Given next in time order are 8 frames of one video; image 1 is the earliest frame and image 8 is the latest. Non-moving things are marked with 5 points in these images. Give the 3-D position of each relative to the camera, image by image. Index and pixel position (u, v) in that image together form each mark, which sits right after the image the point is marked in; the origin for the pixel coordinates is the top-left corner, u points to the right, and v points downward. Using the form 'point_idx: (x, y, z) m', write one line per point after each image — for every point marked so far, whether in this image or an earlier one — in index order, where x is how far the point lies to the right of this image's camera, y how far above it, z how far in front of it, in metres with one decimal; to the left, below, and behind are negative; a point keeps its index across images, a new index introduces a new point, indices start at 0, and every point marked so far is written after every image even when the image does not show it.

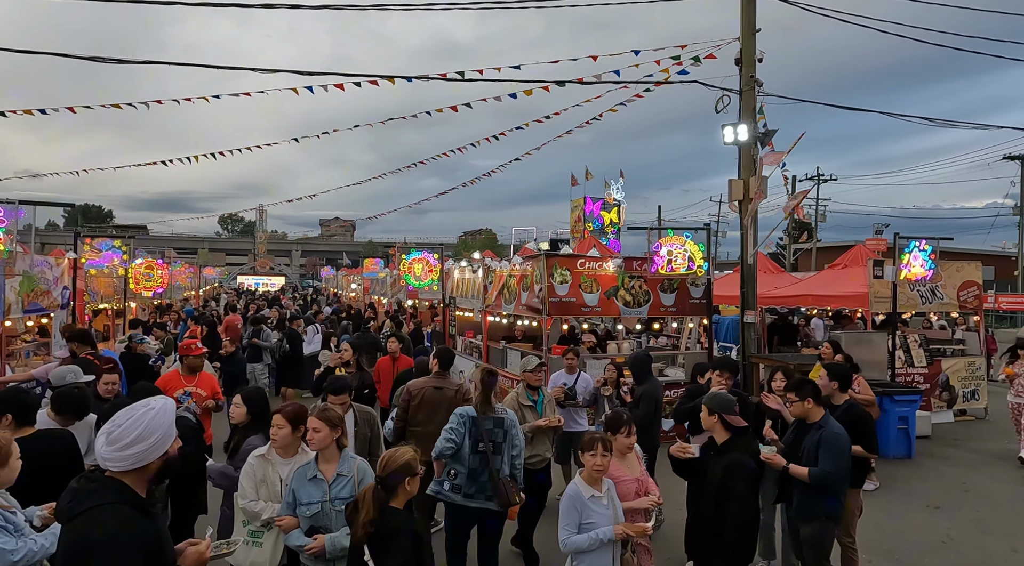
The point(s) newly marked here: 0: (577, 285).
0: (+0.9, 0.0, +10.1) m
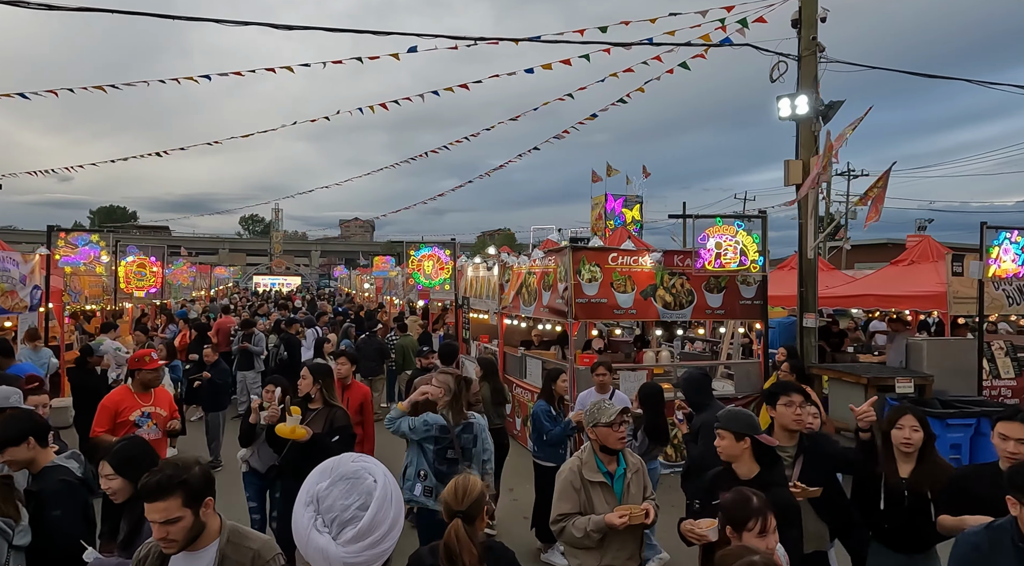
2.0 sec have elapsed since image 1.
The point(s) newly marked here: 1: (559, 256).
0: (+1.2, 0.0, +8.6) m
1: (+0.6, +0.3, +8.8) m
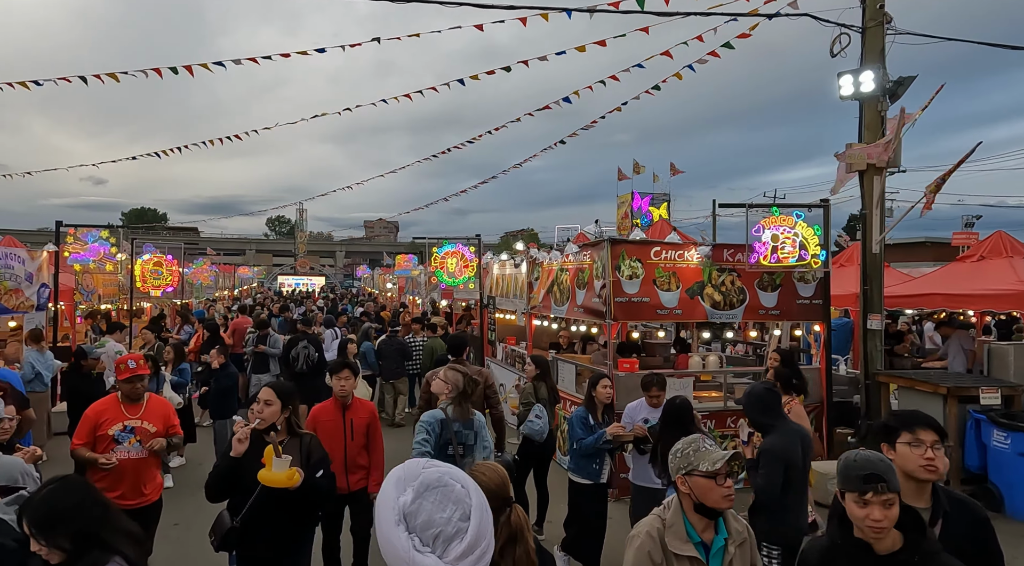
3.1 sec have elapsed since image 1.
0: (+1.5, 0.0, +7.7) m
1: (+1.0, +0.4, +8.0) m
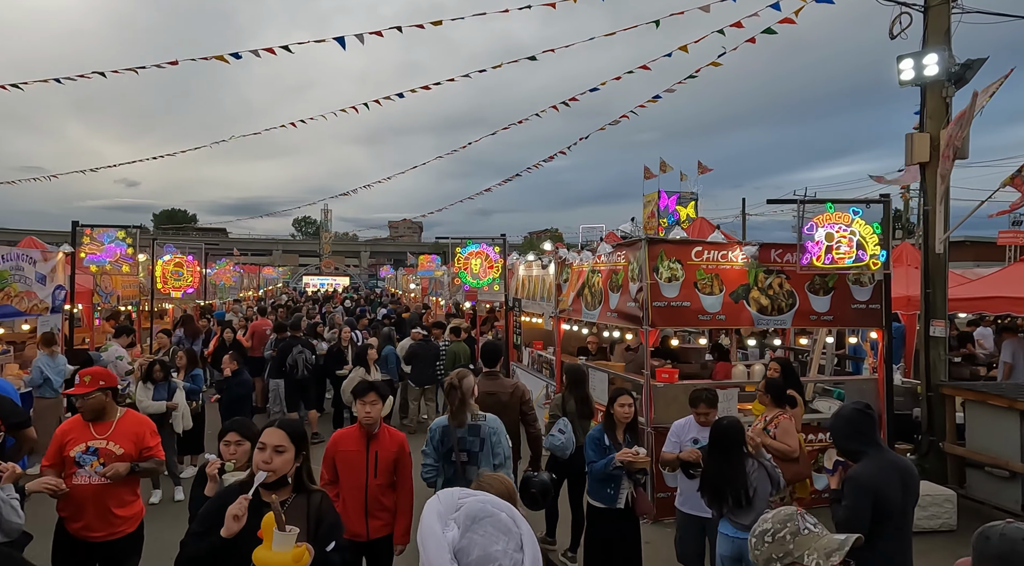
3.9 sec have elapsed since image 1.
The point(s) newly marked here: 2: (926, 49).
0: (+1.8, 0.0, +7.1) m
1: (+1.3, +0.3, +7.4) m
2: (+4.3, +2.4, +7.2) m
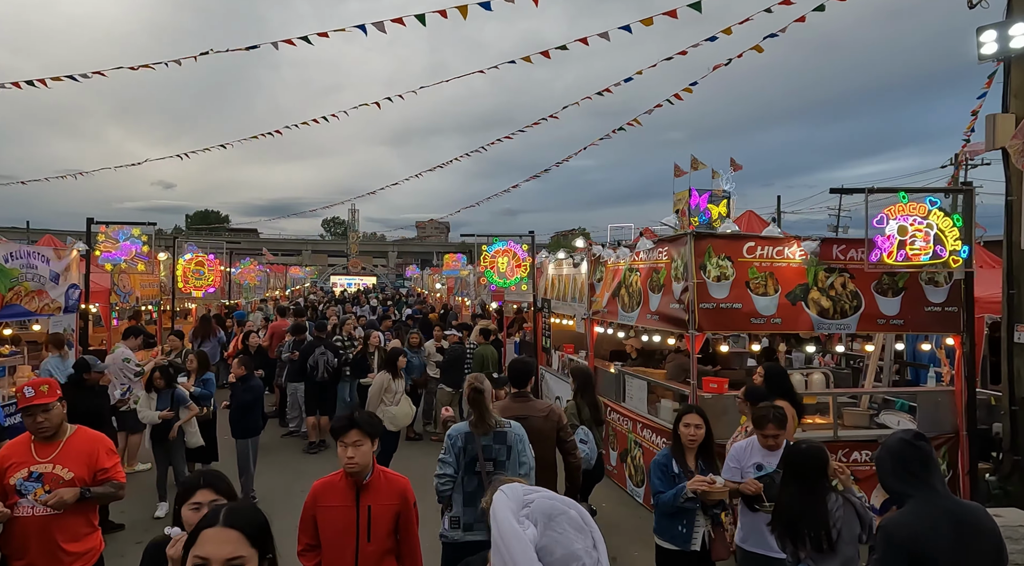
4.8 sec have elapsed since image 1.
0: (+2.1, 0.0, +6.4) m
1: (+1.6, +0.4, +6.7) m
2: (+4.5, +2.4, +6.4) m
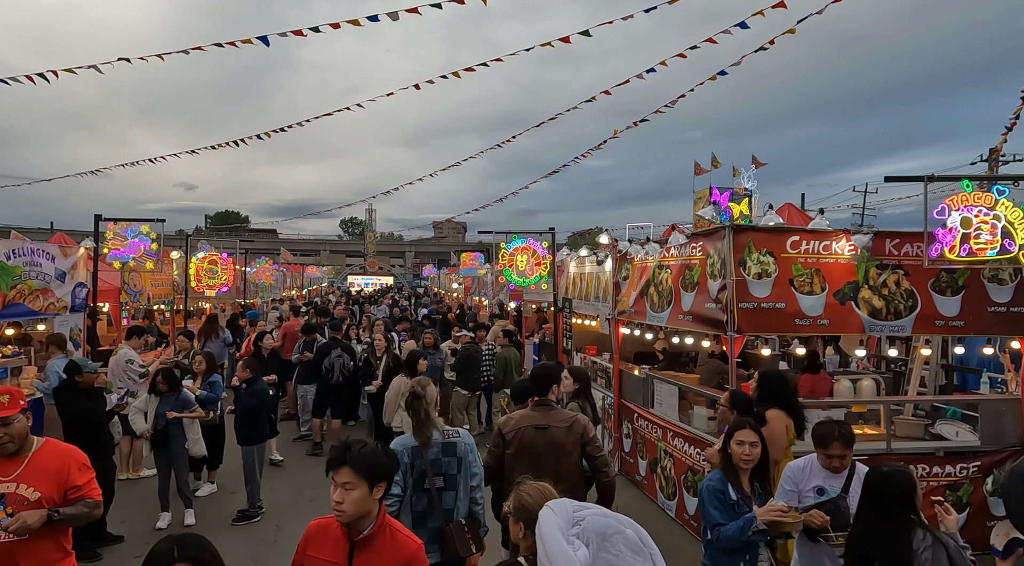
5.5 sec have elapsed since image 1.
0: (+2.3, 0.0, +5.9) m
1: (+1.8, +0.4, +6.2) m
2: (+4.7, +2.4, +5.8) m
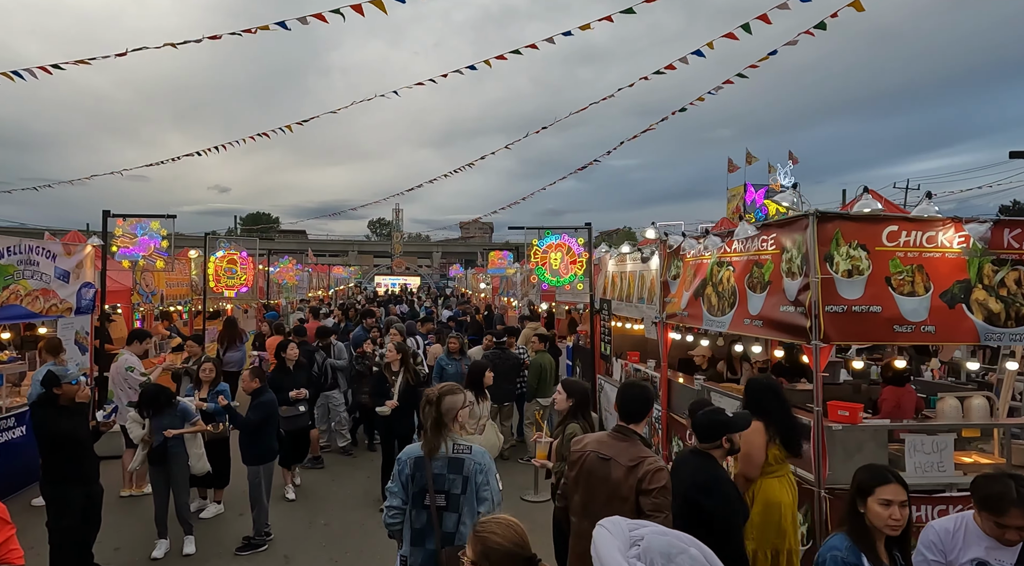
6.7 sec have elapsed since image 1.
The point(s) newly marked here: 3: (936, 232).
0: (+2.6, 0.0, +4.9) m
1: (+2.1, +0.4, +5.2) m
2: (+5.0, +2.4, +4.7) m
3: (+3.0, +0.4, +5.0) m
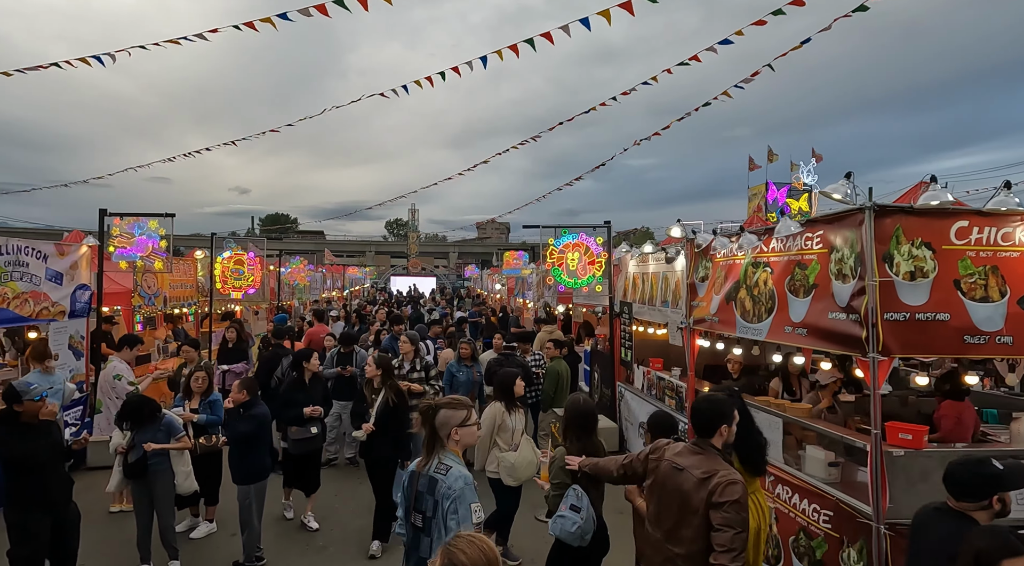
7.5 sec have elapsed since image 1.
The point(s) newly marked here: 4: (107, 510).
0: (+2.7, 0.0, +4.3) m
1: (+2.1, +0.4, +4.6) m
2: (+5.1, +2.4, +4.0) m
3: (+3.1, +0.3, +4.3) m
4: (-4.2, -2.4, +7.3) m
